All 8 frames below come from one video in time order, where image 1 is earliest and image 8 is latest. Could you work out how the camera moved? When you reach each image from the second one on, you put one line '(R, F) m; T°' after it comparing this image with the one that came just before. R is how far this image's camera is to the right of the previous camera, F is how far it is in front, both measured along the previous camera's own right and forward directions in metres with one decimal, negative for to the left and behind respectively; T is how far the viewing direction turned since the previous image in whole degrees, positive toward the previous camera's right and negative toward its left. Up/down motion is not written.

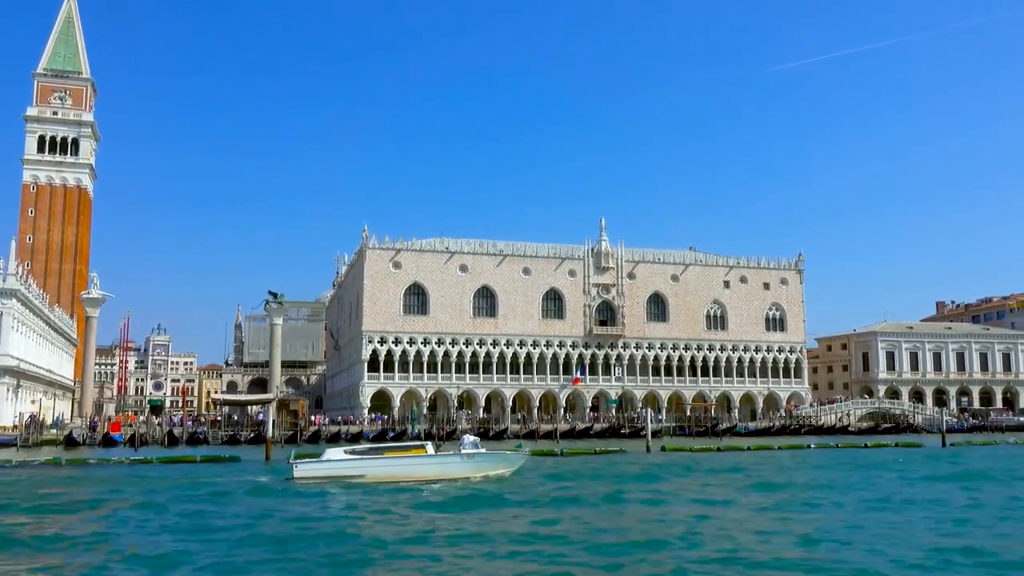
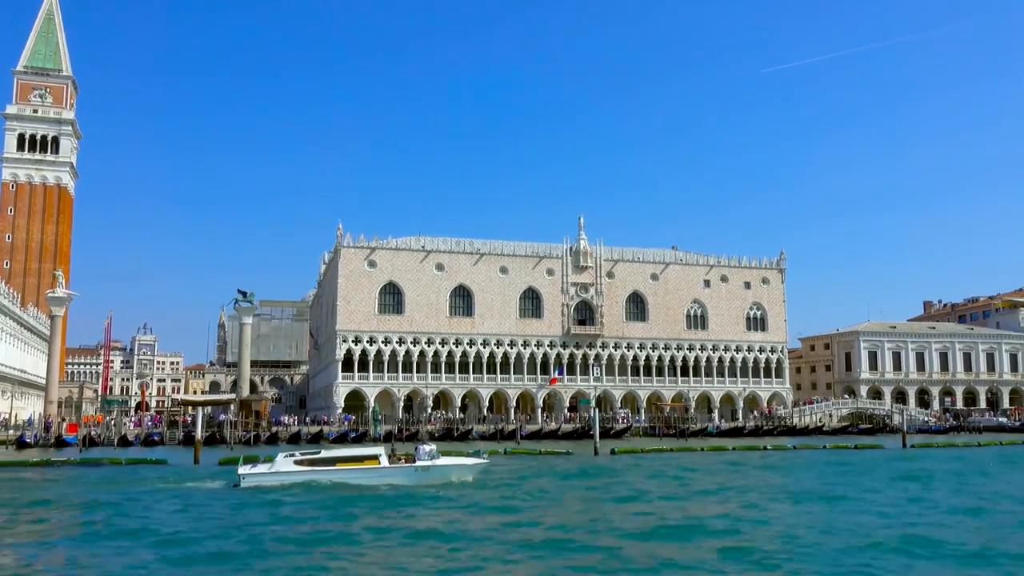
(+1.7, +0.7) m; 0°
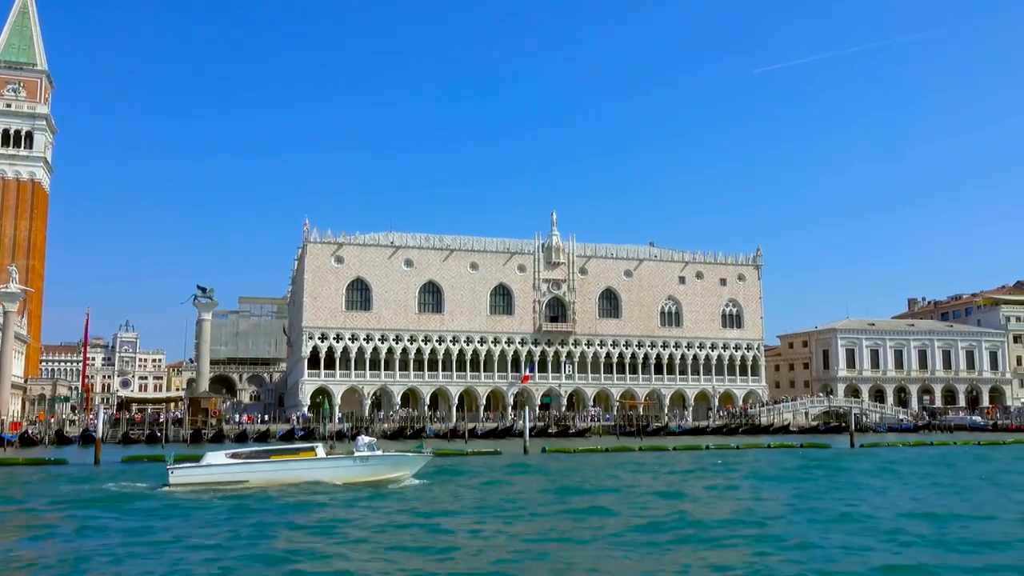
(+2.2, +1.0) m; 0°
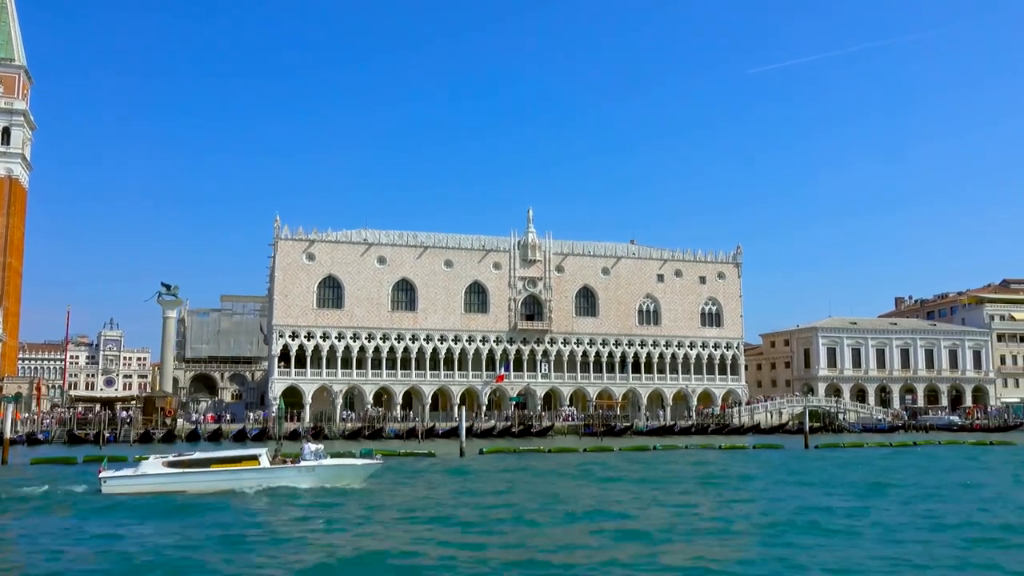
(+1.8, +0.9) m; 0°
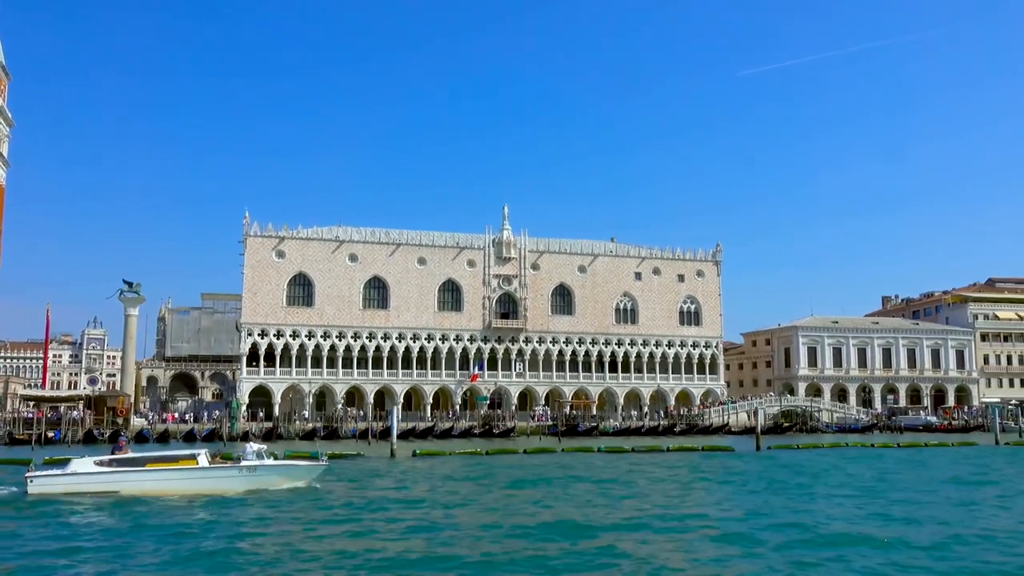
(+1.9, +1.0) m; 0°
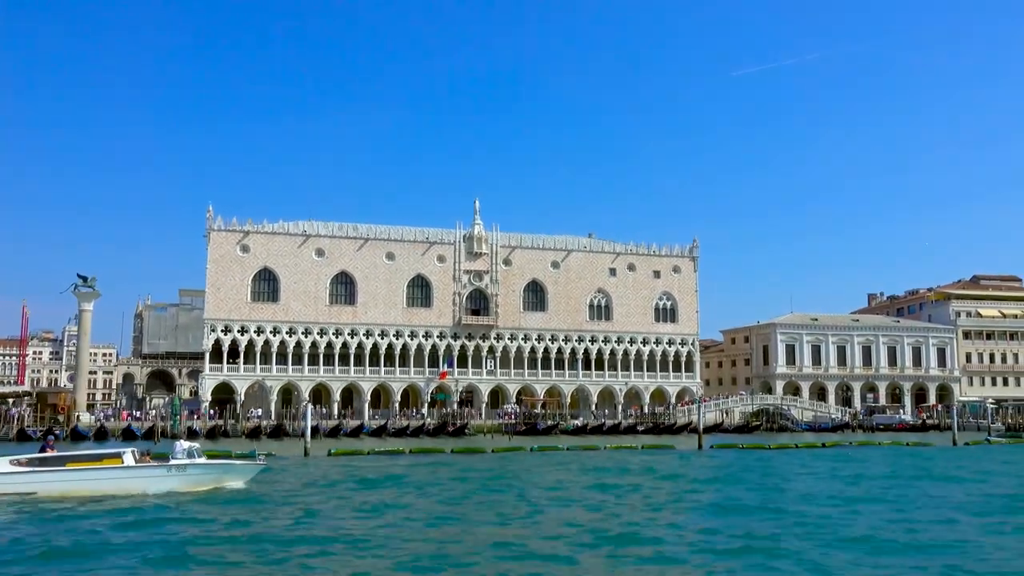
(+2.1, +1.3) m; 0°
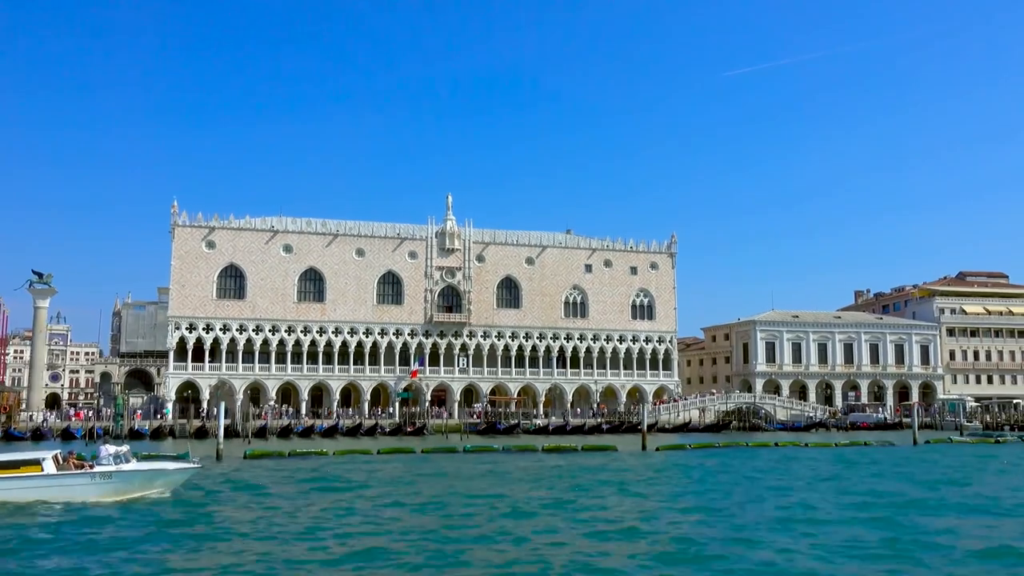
(+1.9, +1.3) m; 0°
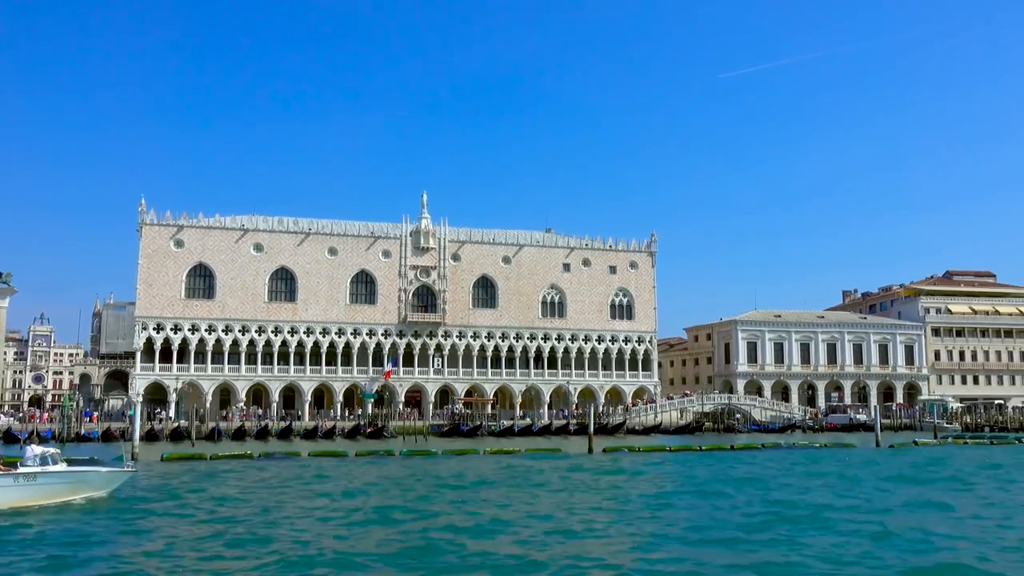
(+1.8, +1.1) m; 0°
